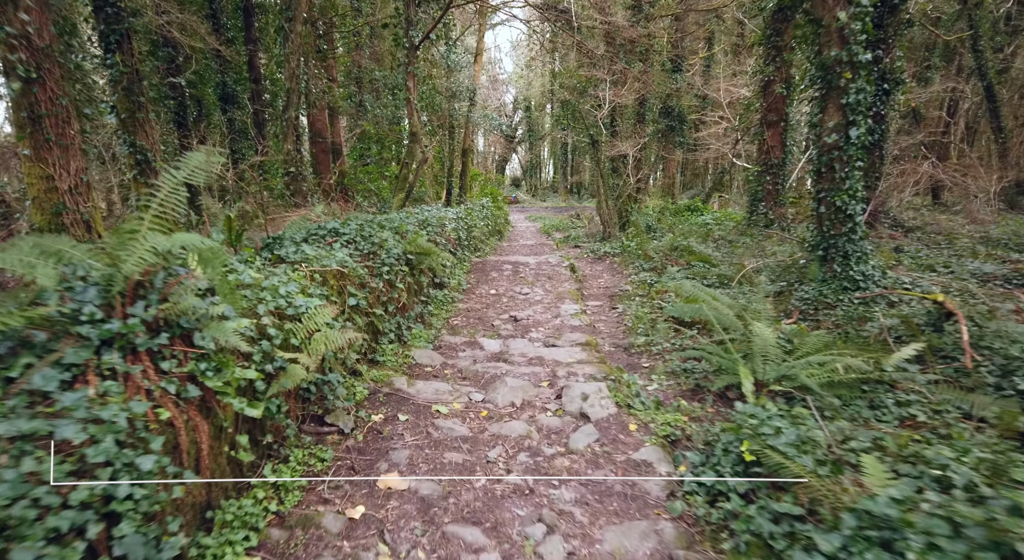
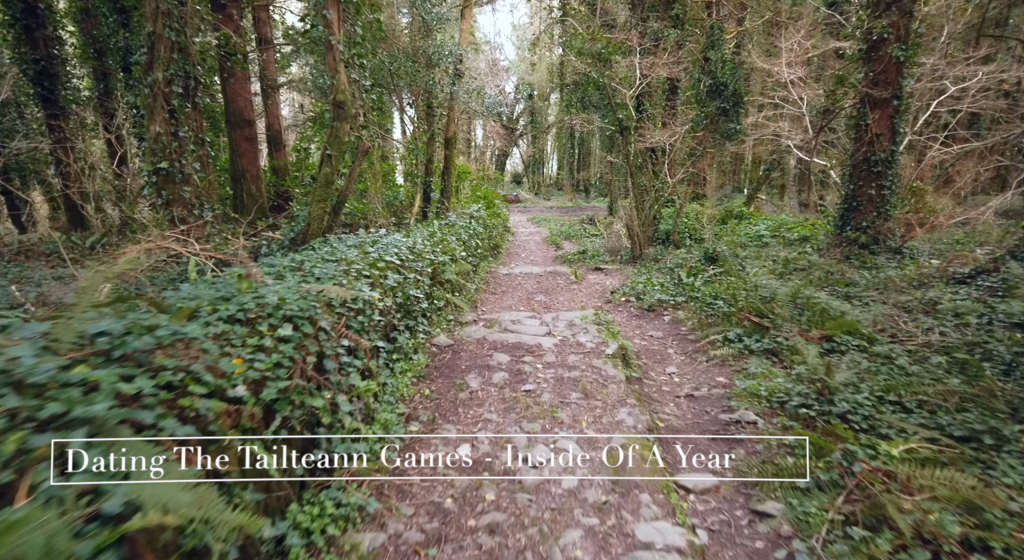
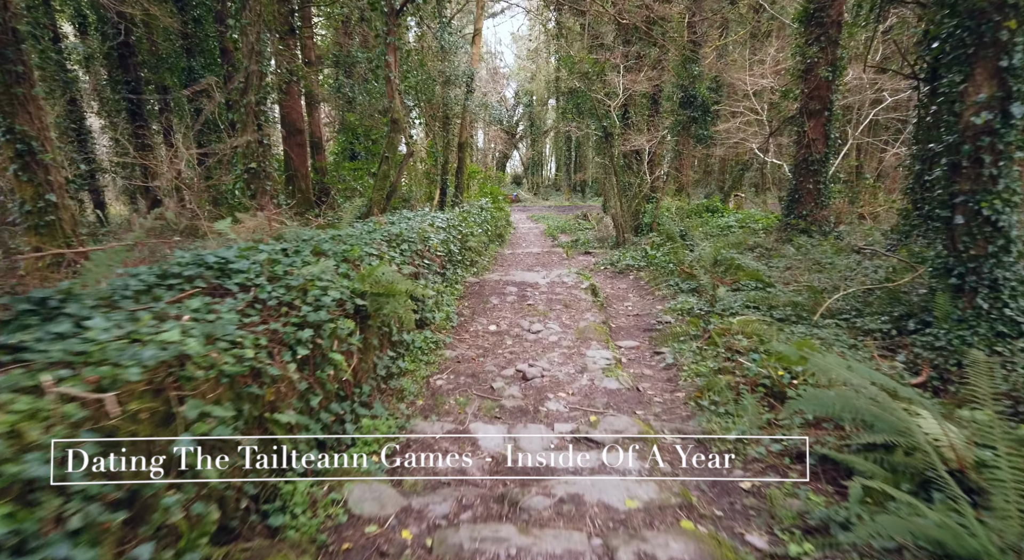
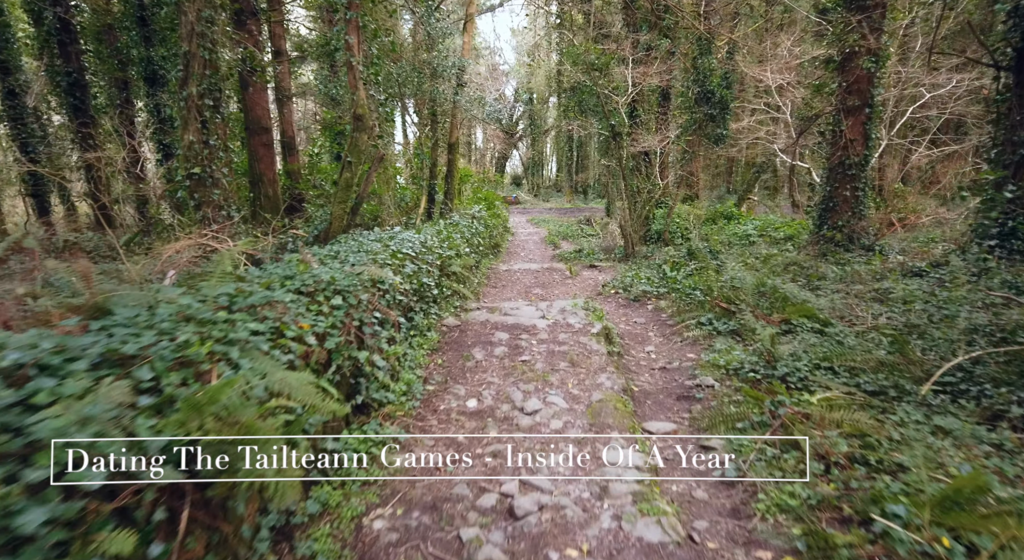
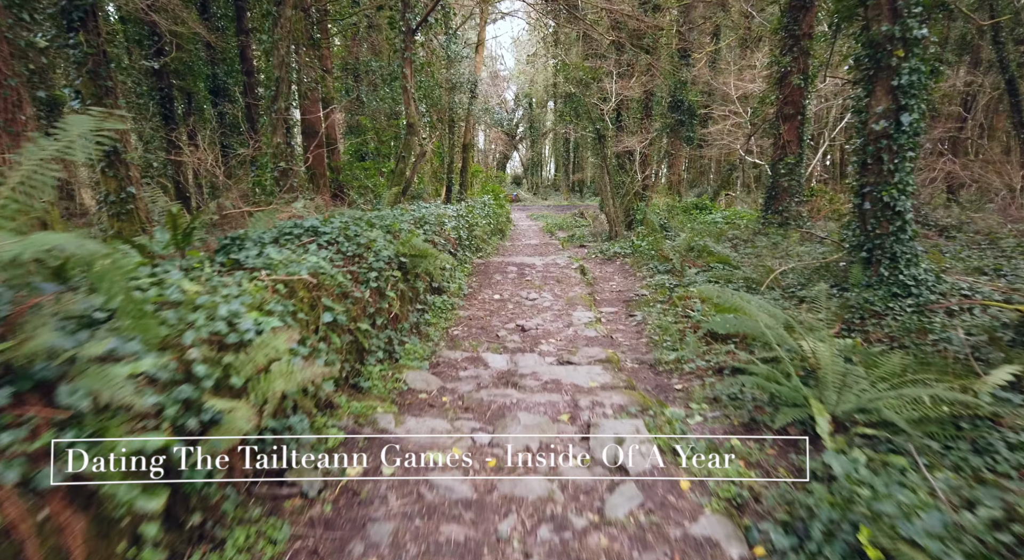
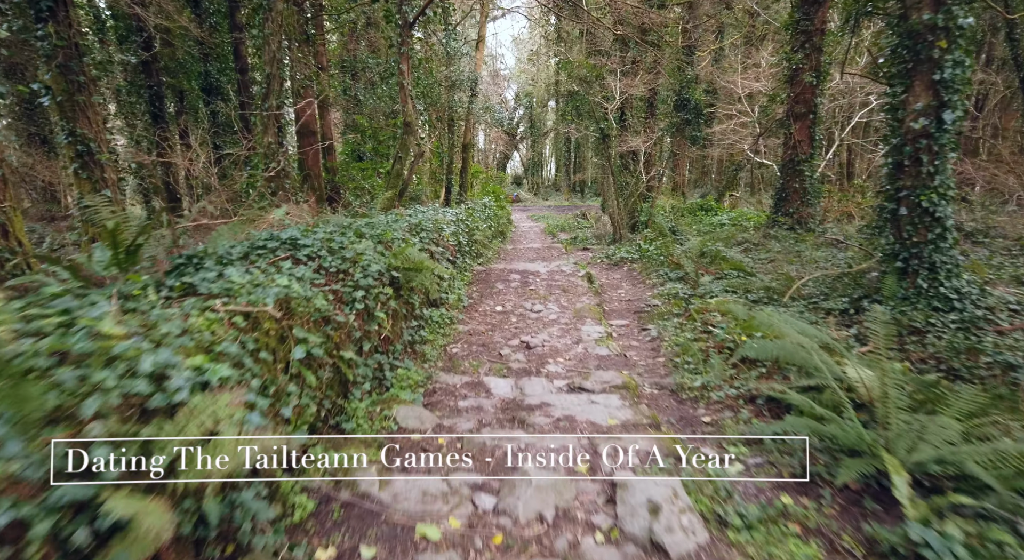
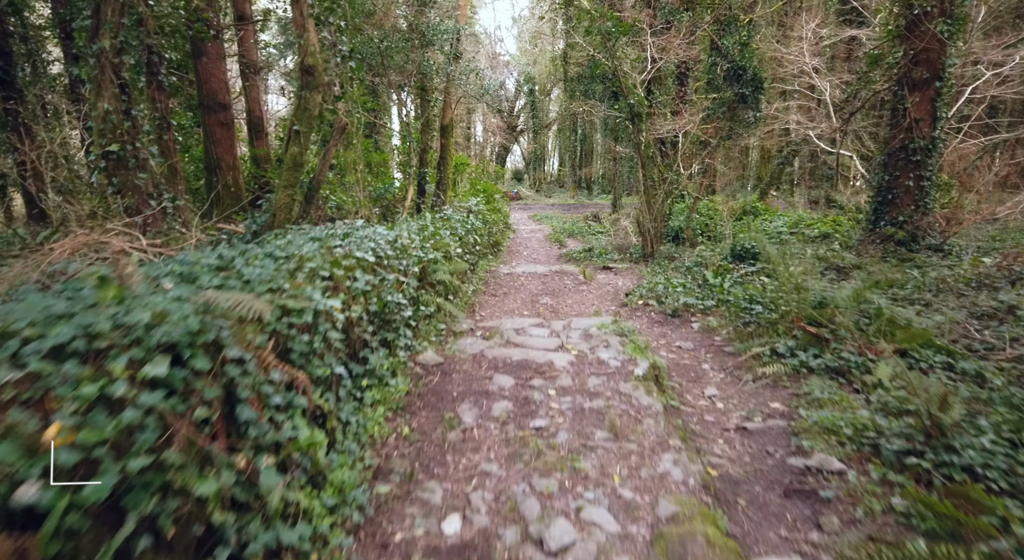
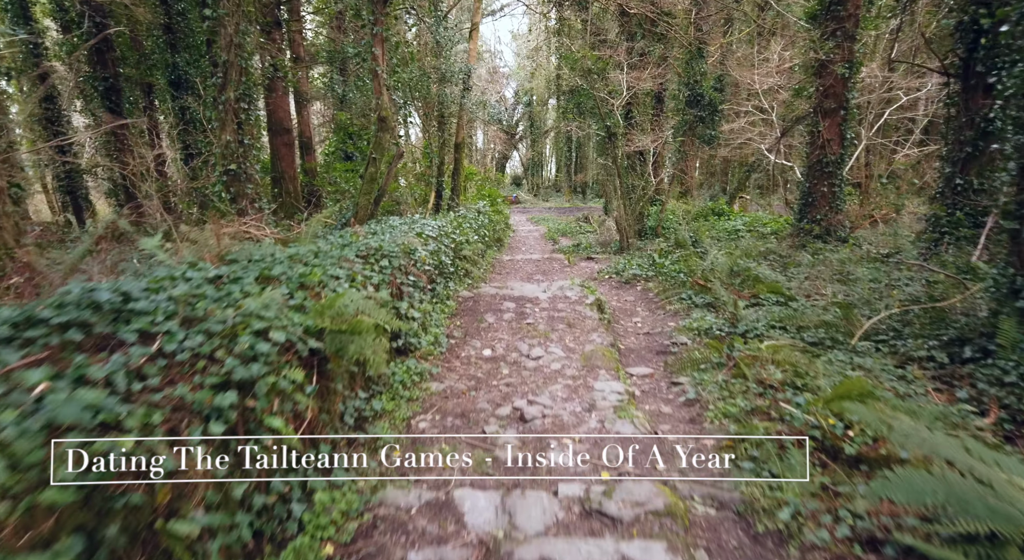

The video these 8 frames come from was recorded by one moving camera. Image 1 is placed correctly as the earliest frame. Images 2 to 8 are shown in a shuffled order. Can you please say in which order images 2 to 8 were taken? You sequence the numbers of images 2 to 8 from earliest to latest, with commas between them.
5, 6, 3, 8, 4, 2, 7
